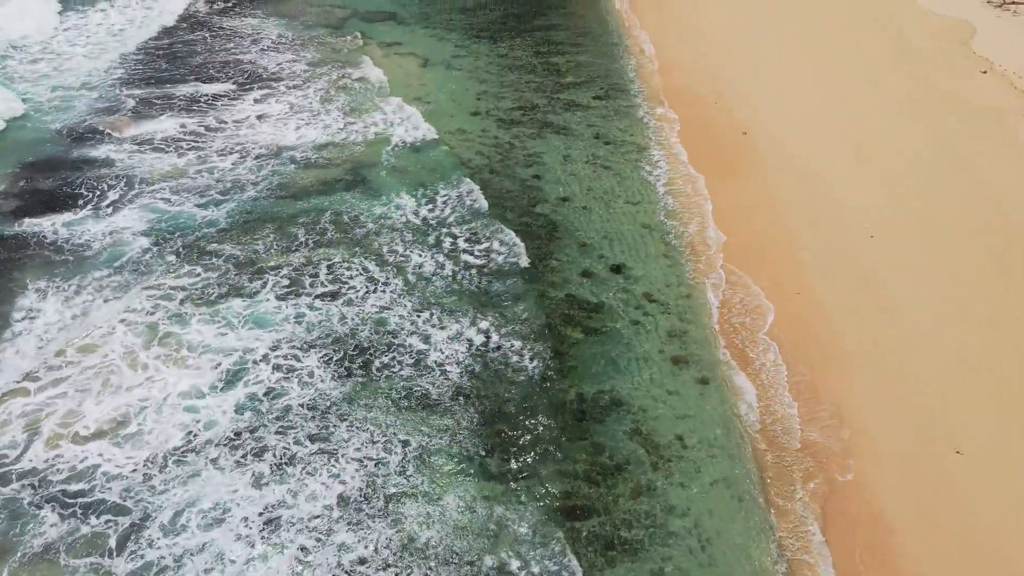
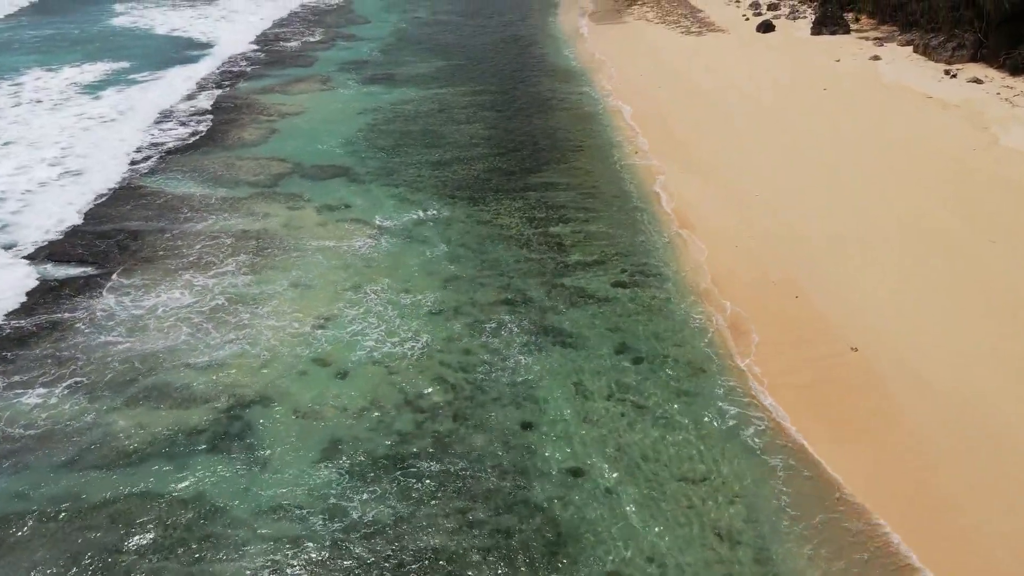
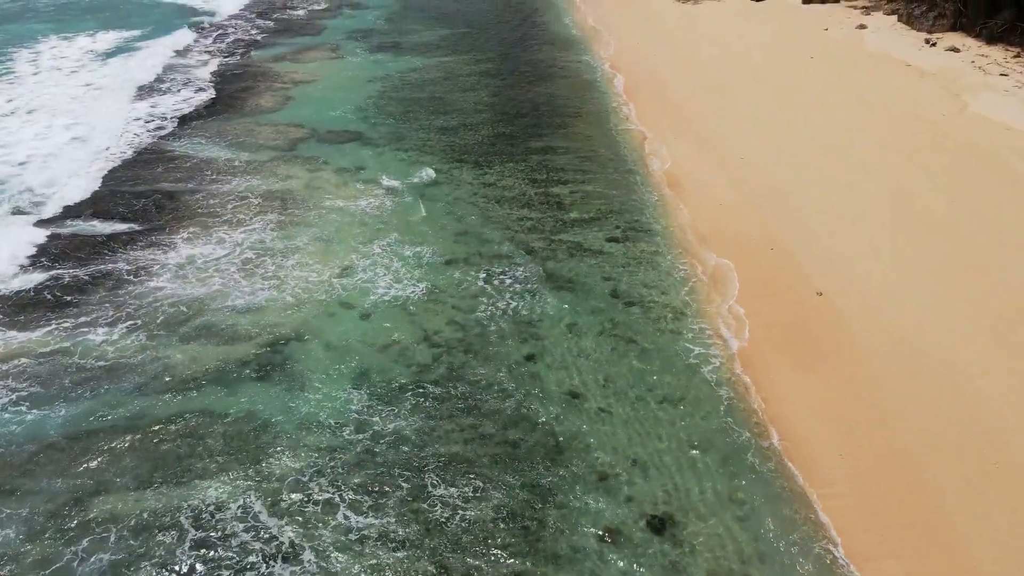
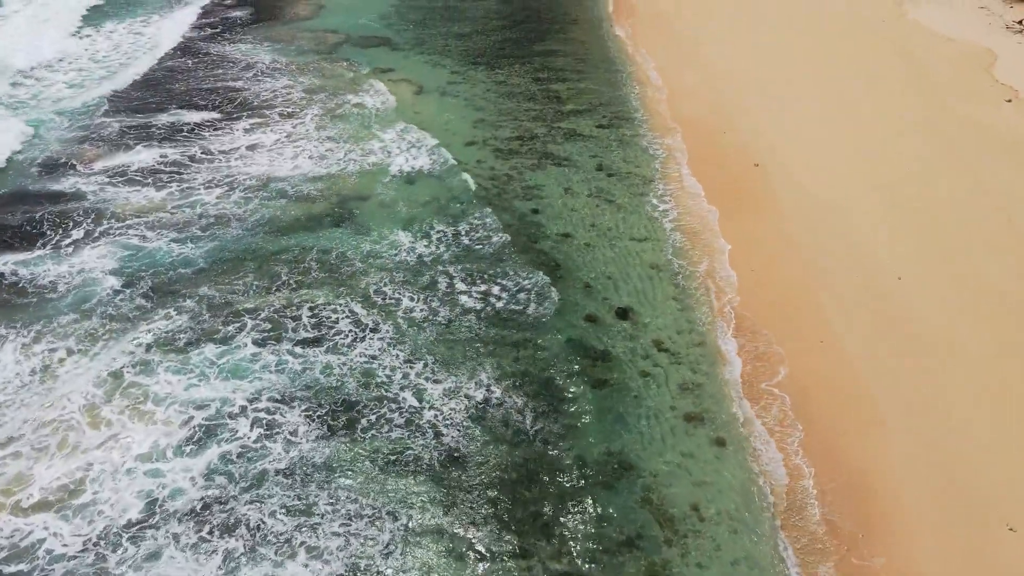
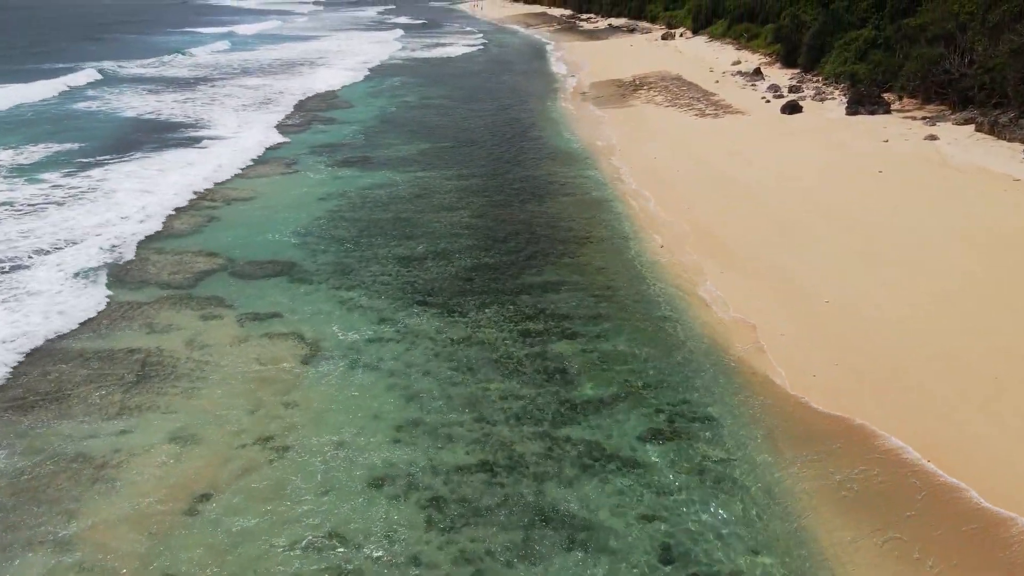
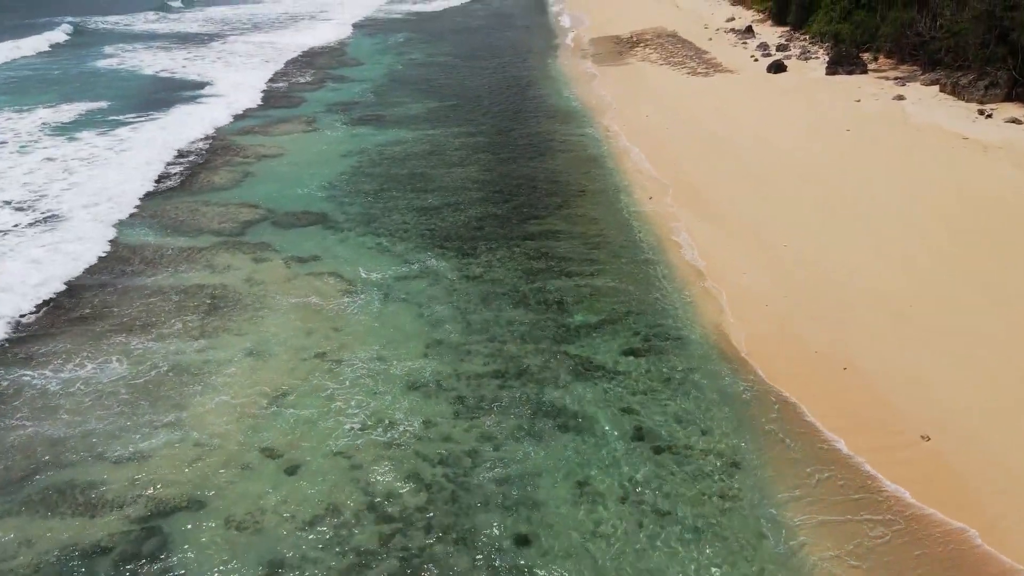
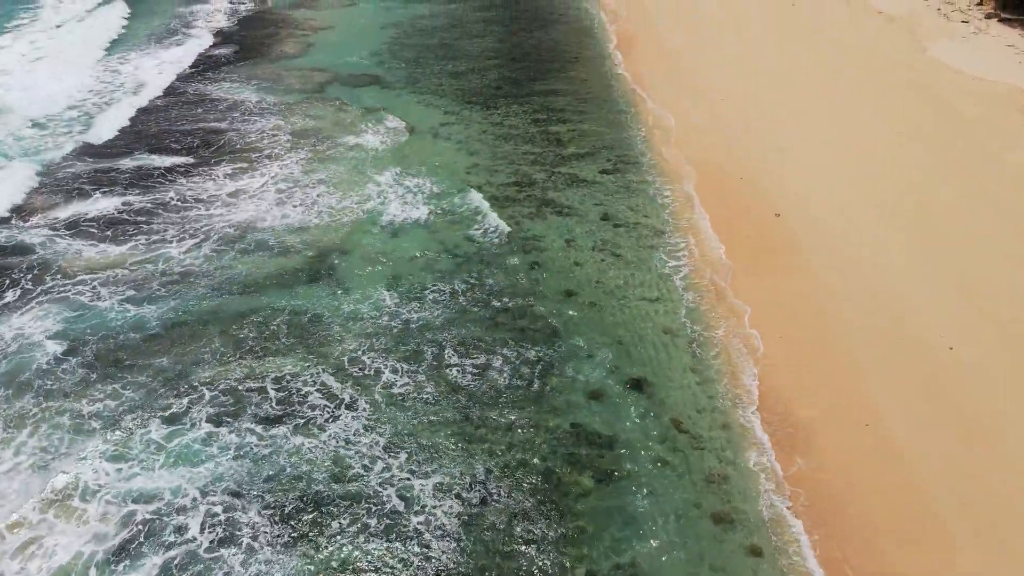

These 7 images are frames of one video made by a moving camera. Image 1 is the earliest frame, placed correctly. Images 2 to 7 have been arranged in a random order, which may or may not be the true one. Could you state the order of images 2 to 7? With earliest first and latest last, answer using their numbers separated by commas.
4, 7, 3, 2, 6, 5
